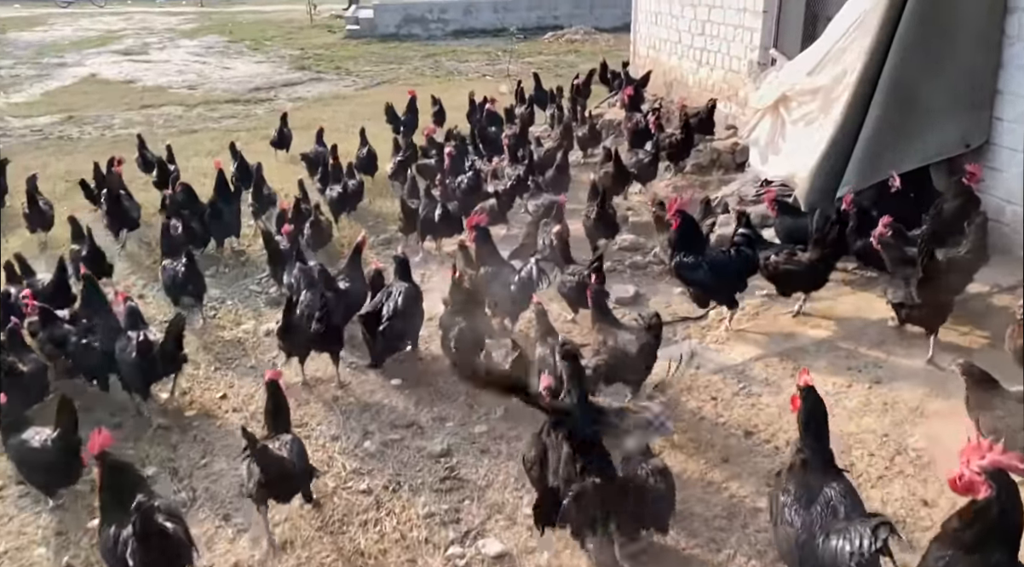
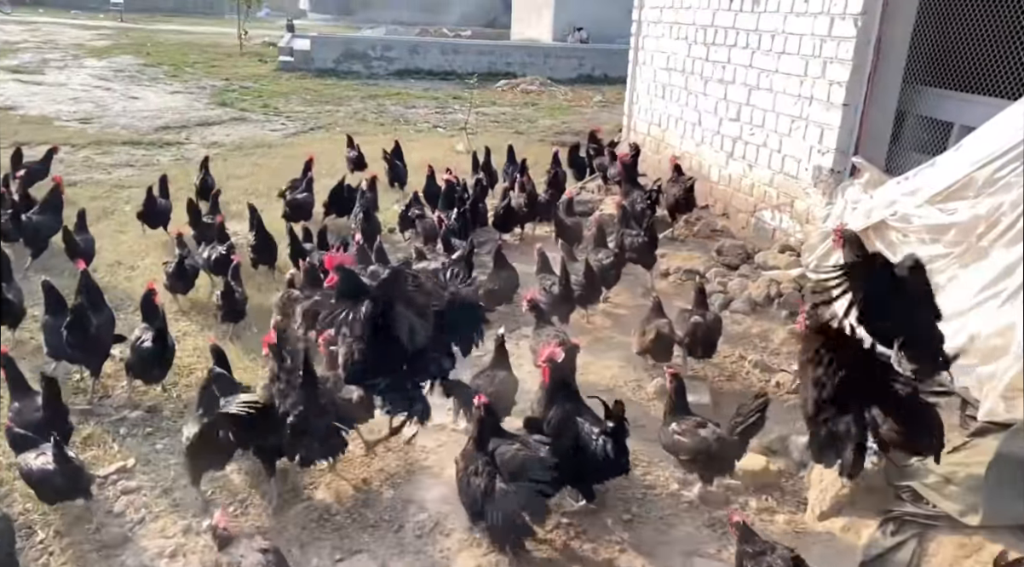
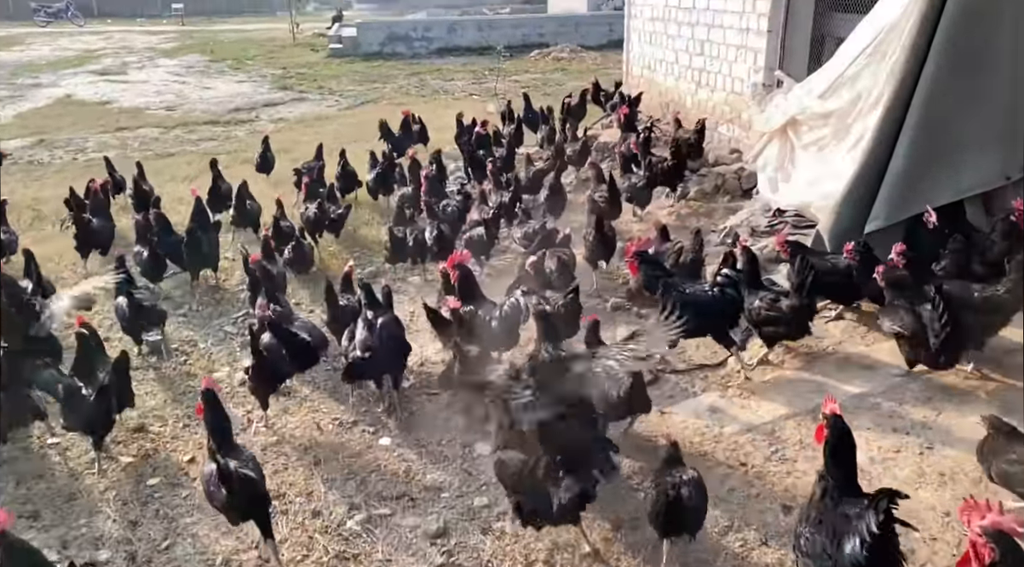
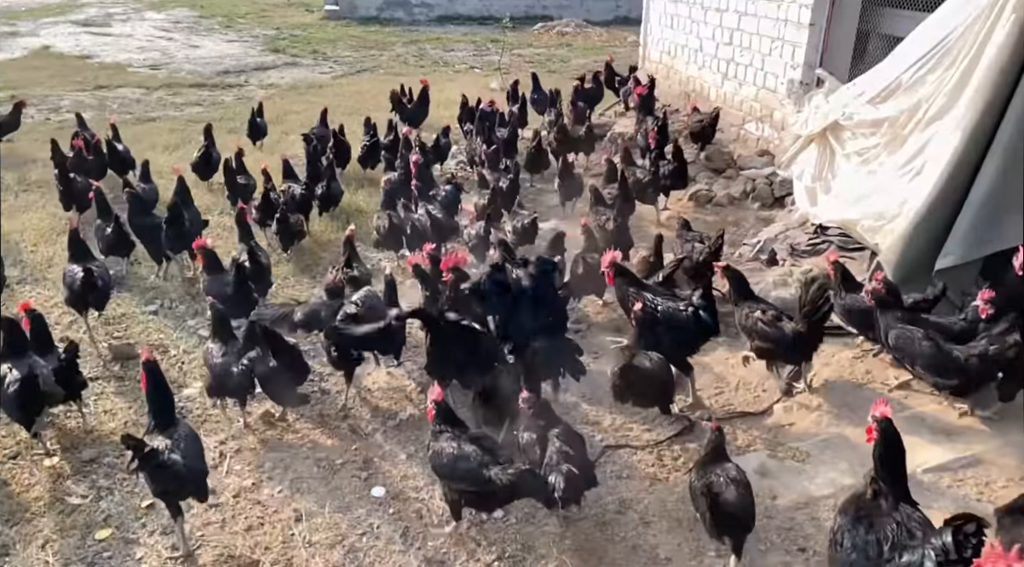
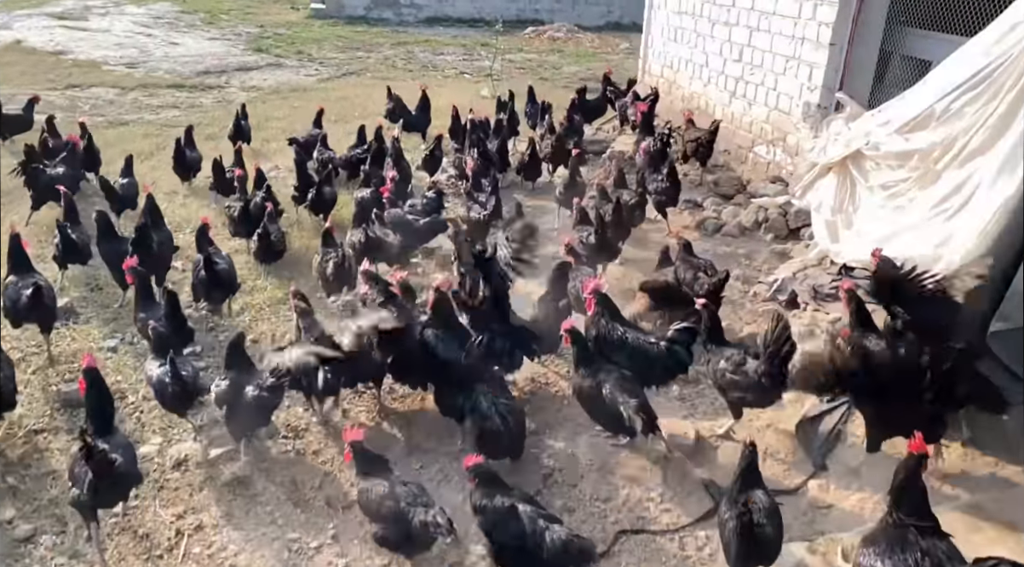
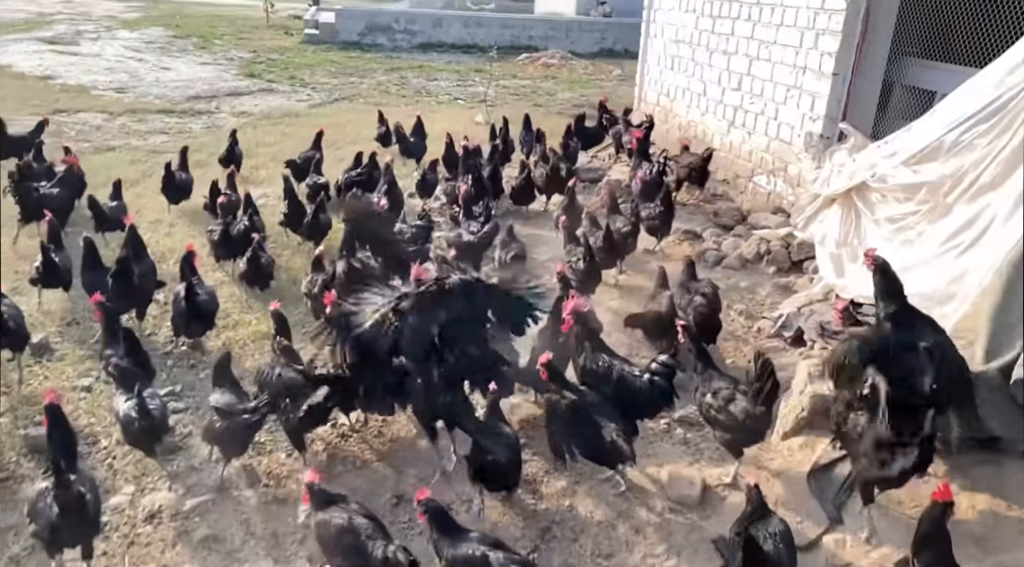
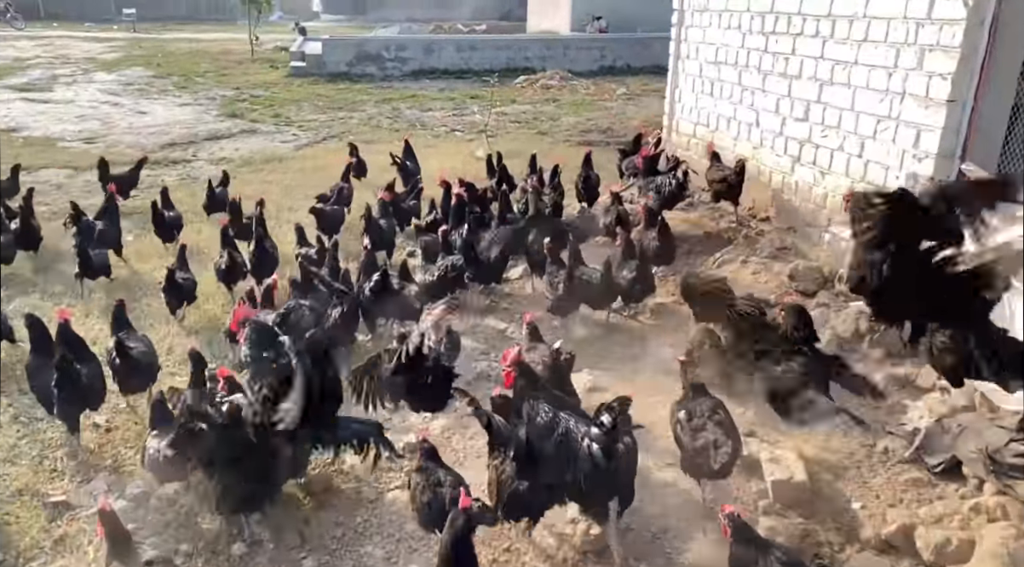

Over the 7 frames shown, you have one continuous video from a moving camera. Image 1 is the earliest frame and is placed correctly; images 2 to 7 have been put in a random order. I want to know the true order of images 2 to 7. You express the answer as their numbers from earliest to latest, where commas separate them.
3, 4, 5, 6, 2, 7
